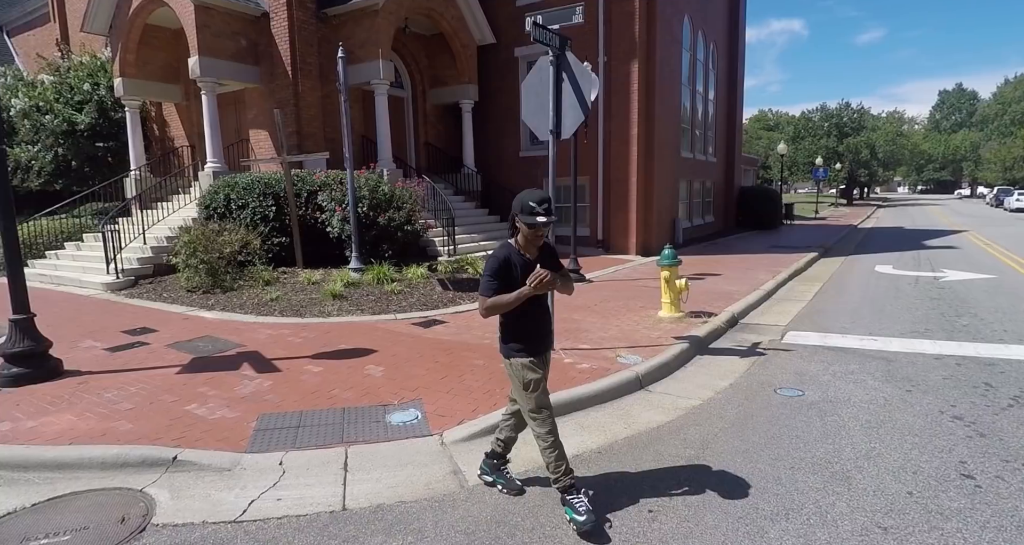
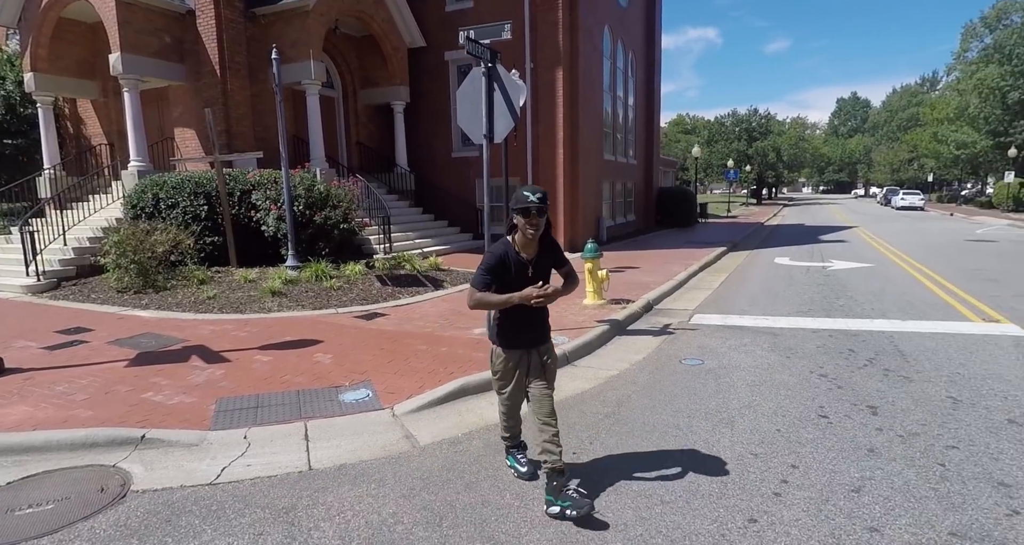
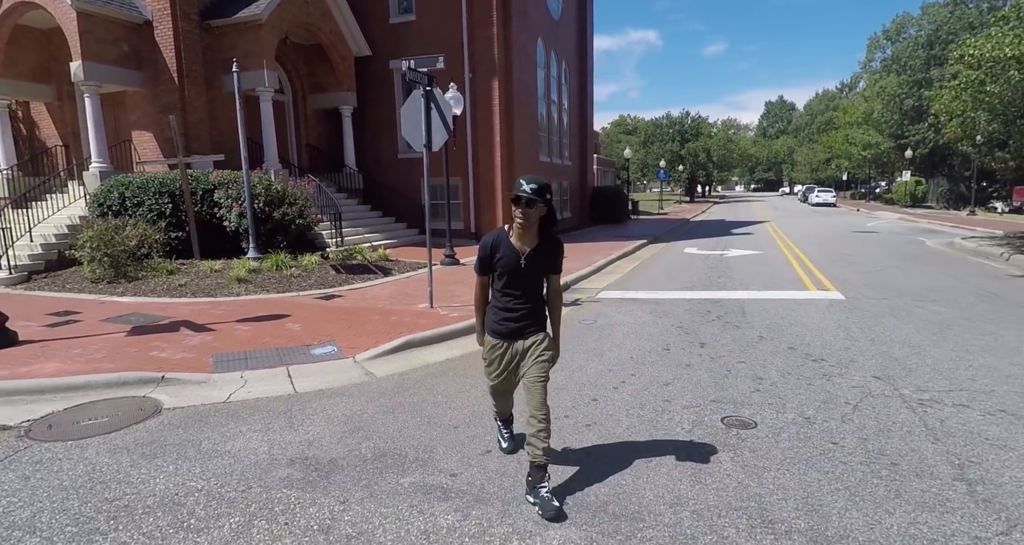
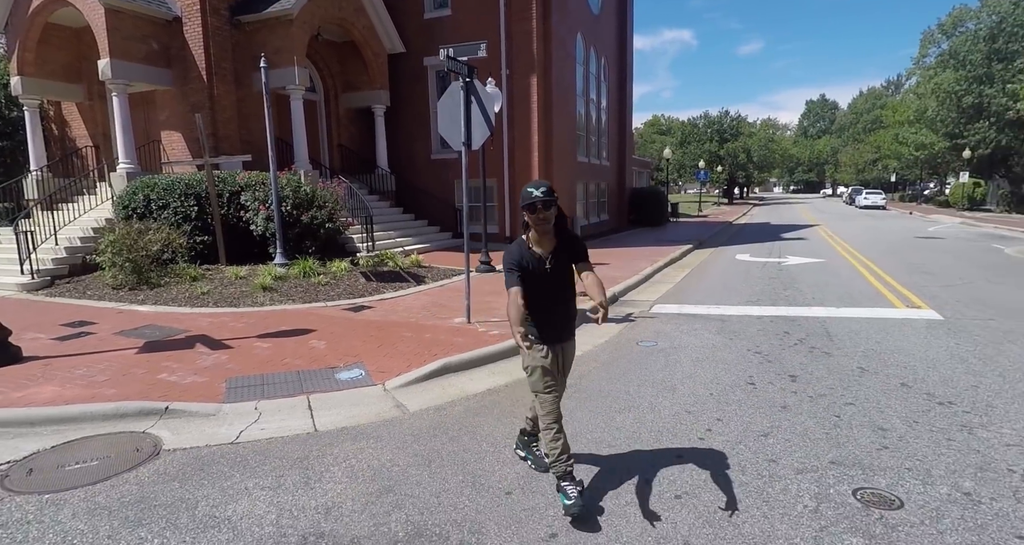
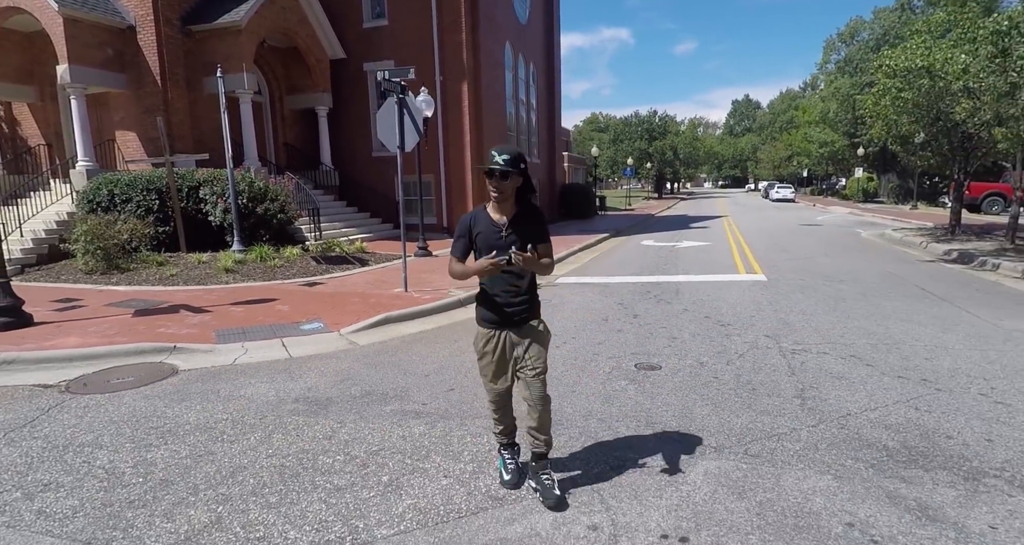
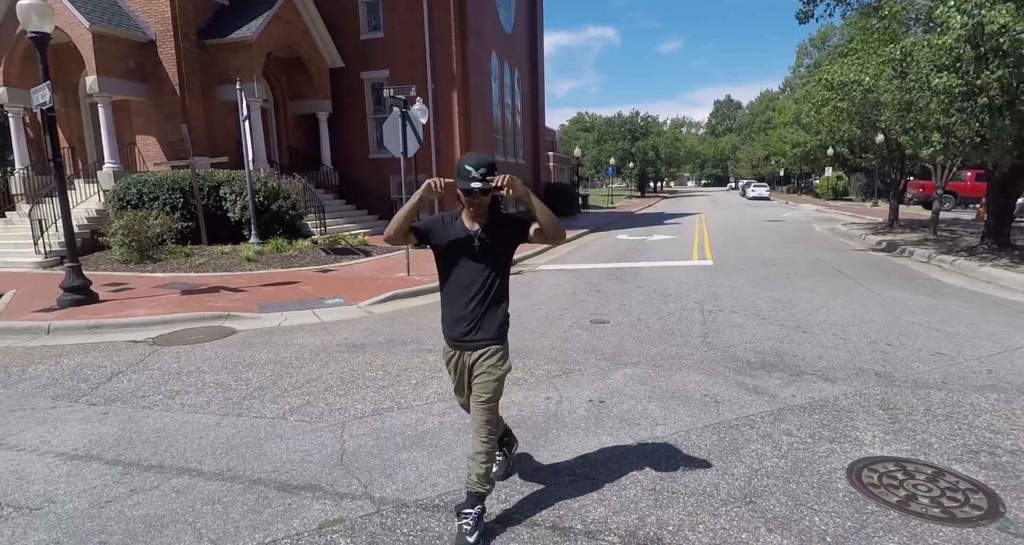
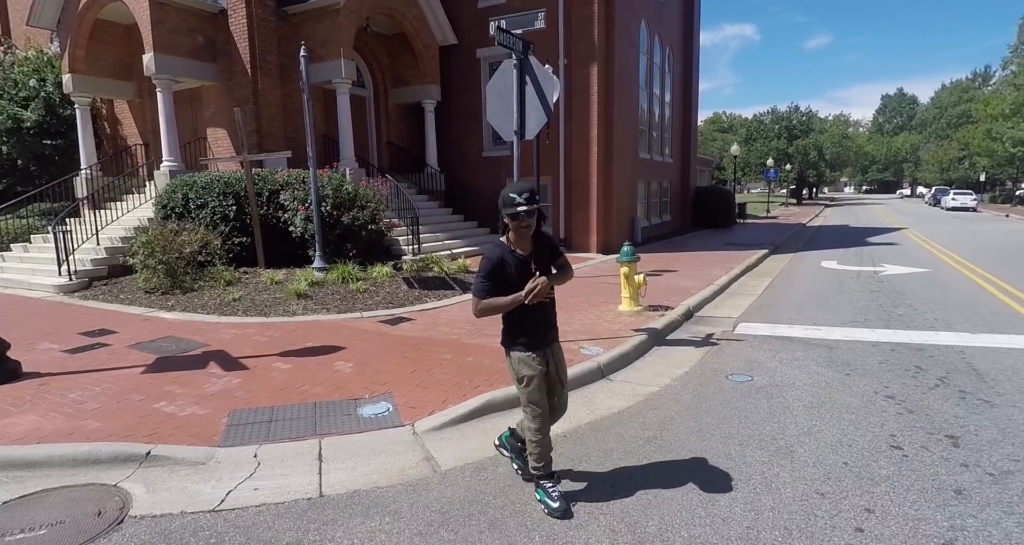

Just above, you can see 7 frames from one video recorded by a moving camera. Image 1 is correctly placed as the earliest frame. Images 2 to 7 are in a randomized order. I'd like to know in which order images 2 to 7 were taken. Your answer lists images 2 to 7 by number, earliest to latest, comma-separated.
7, 2, 4, 3, 5, 6
